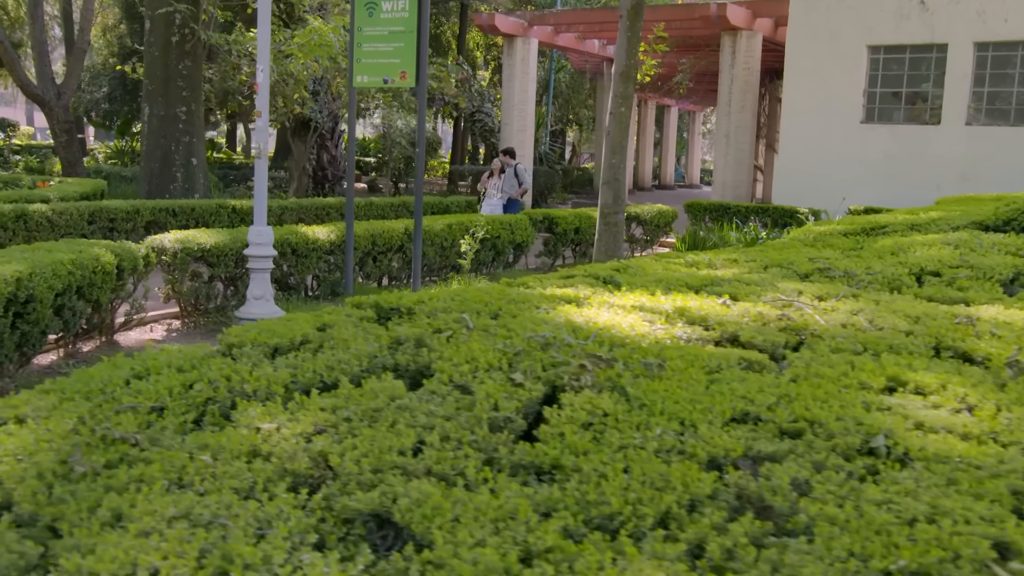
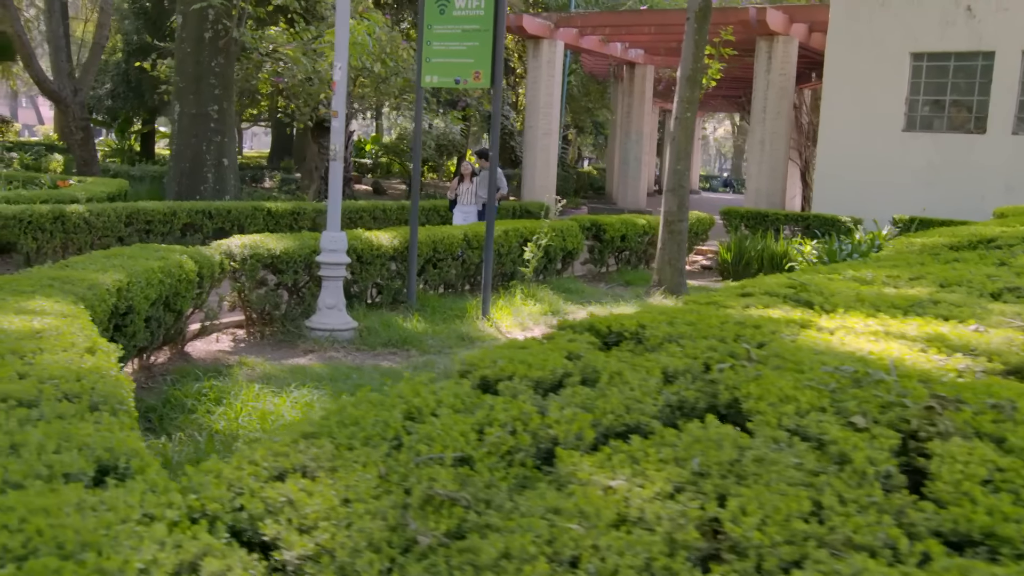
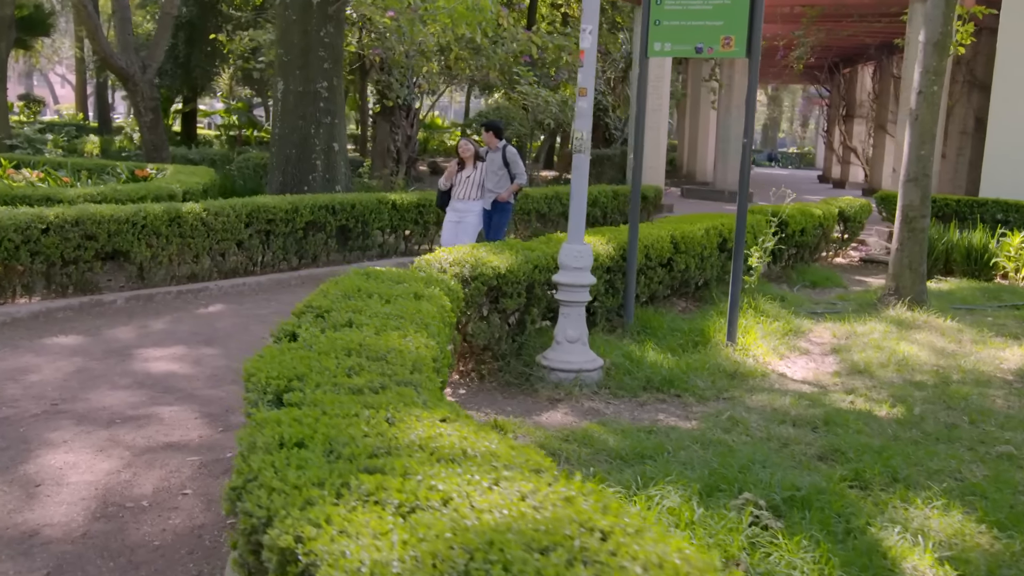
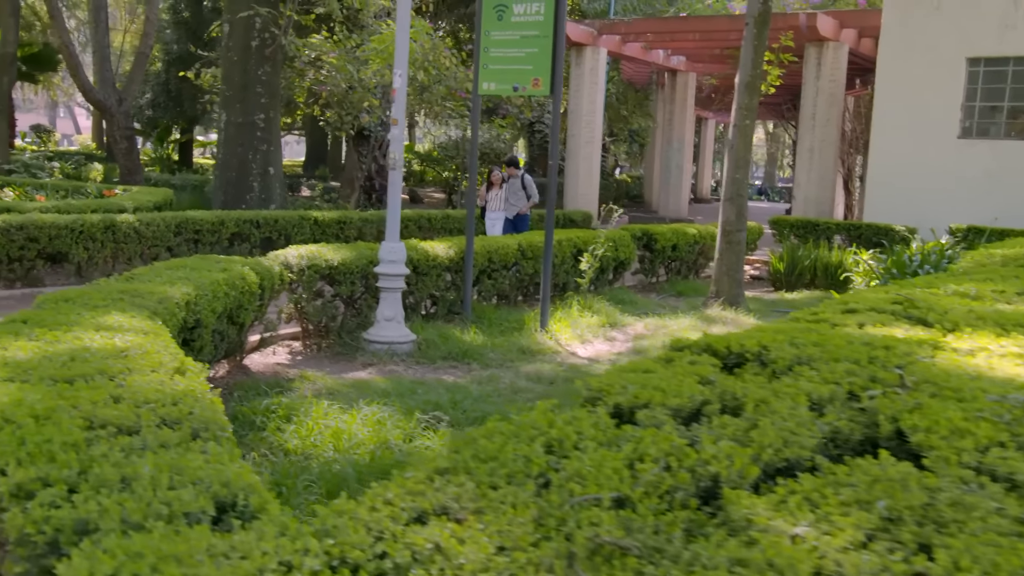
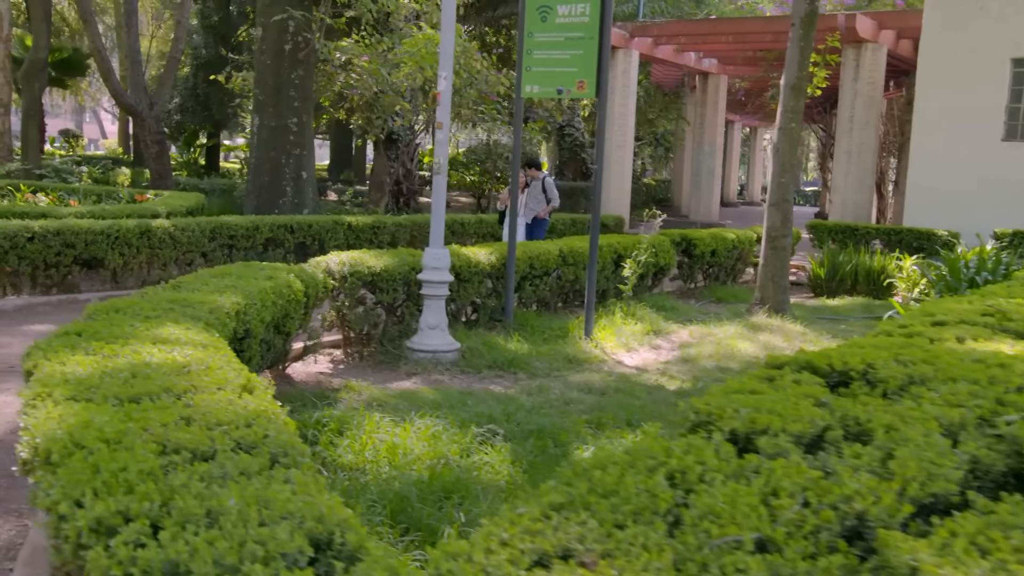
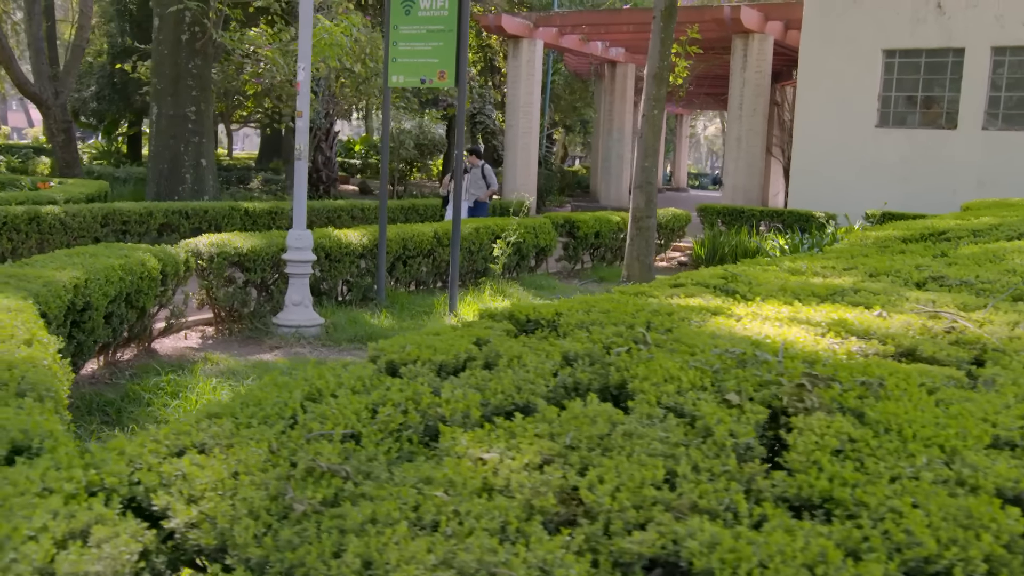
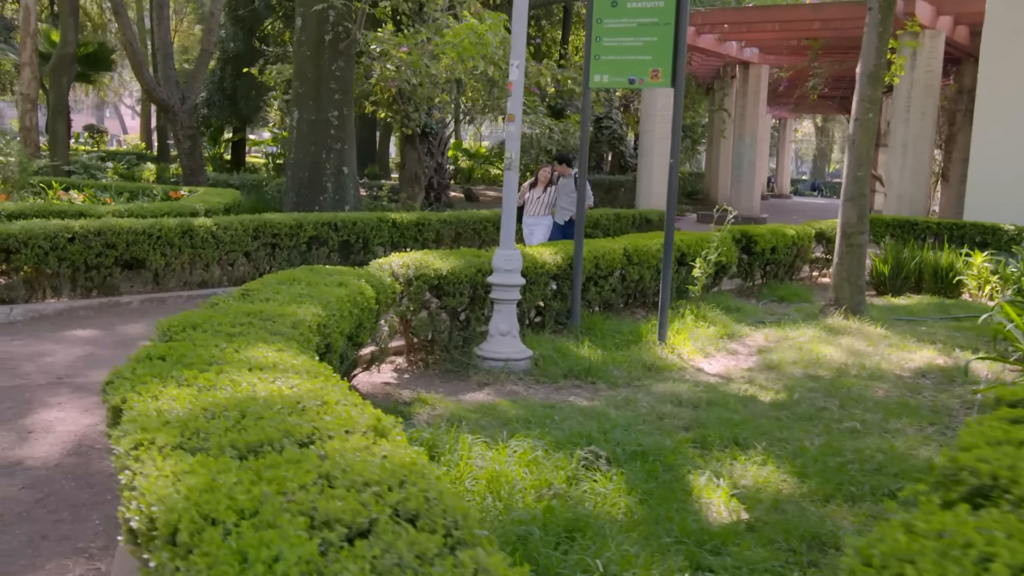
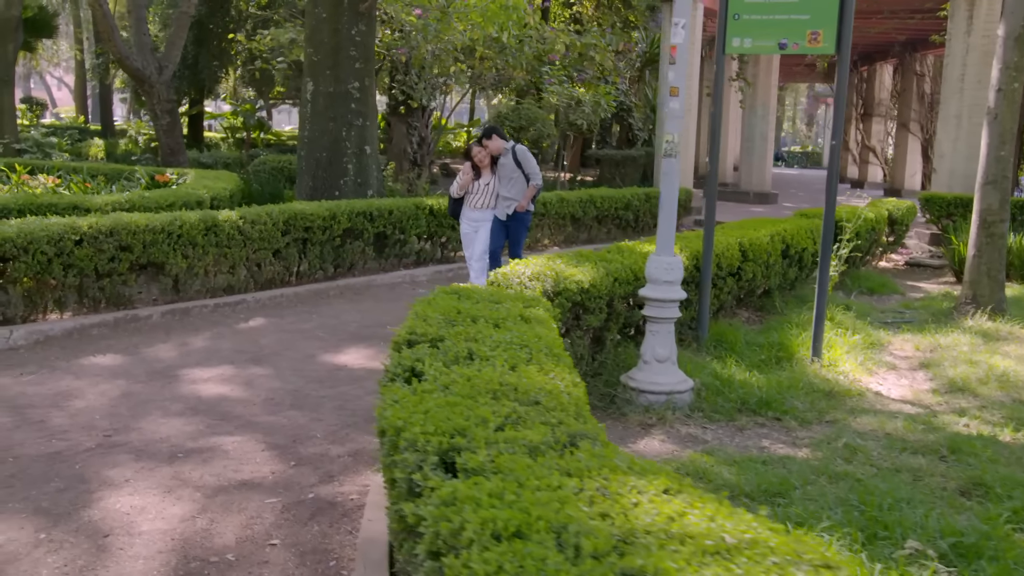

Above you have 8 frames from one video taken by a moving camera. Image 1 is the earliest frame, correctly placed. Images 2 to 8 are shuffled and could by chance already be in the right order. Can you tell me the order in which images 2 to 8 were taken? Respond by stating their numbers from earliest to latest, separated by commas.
6, 2, 4, 5, 7, 3, 8
